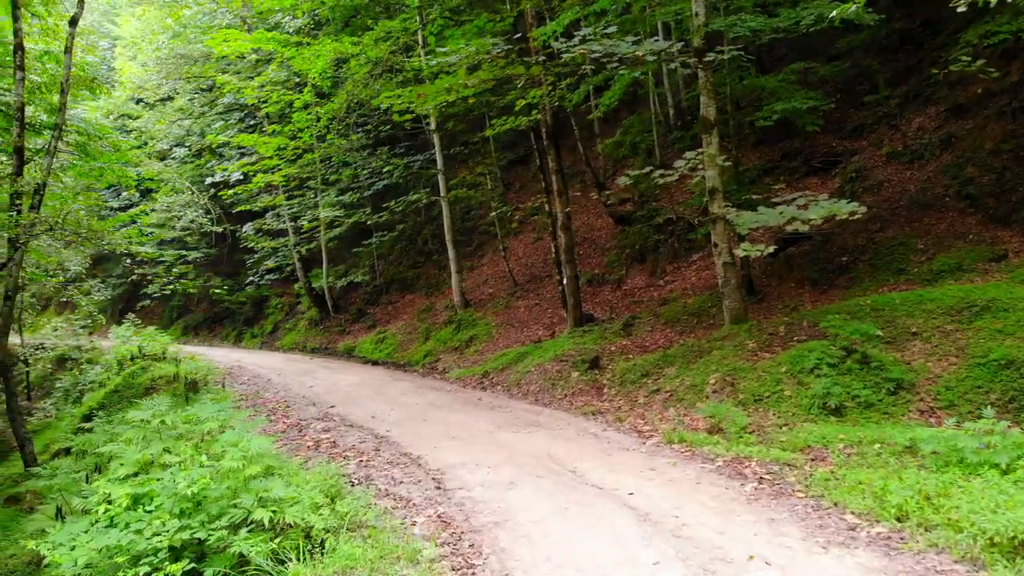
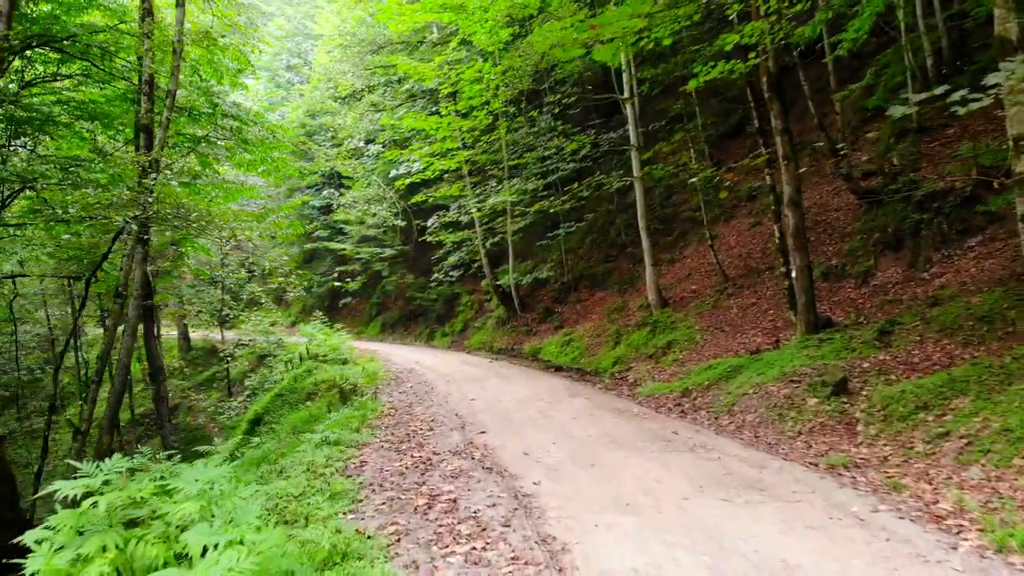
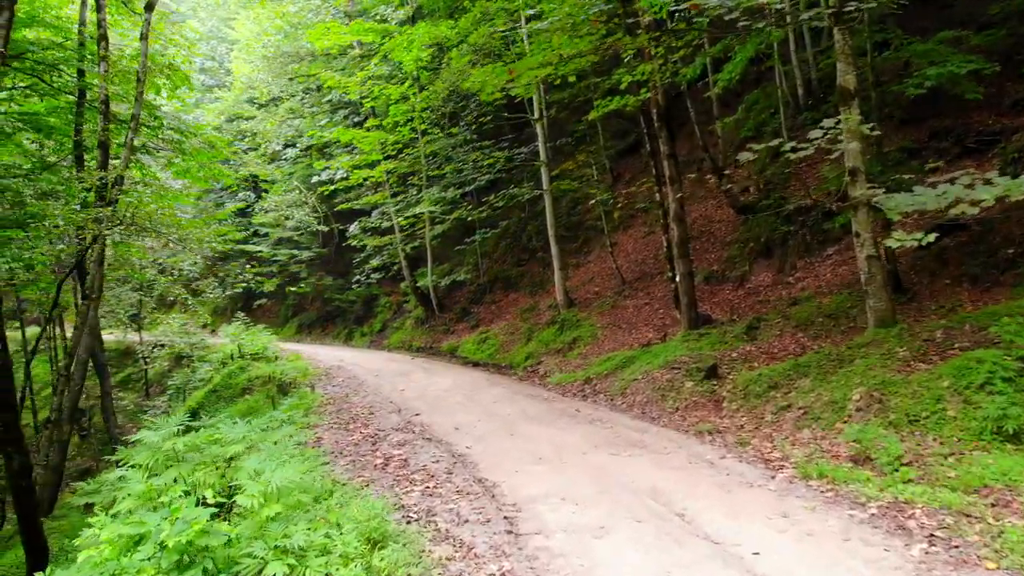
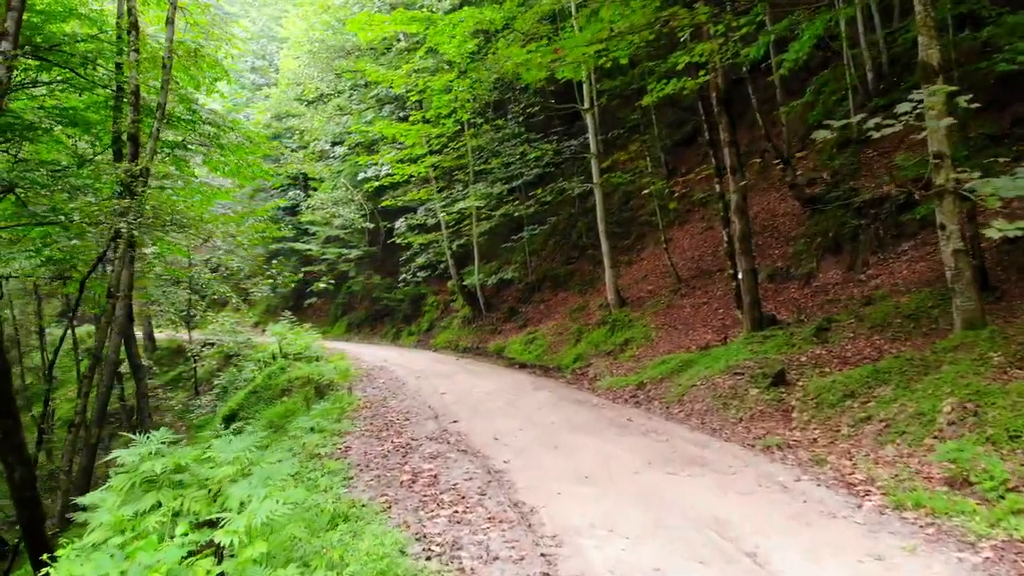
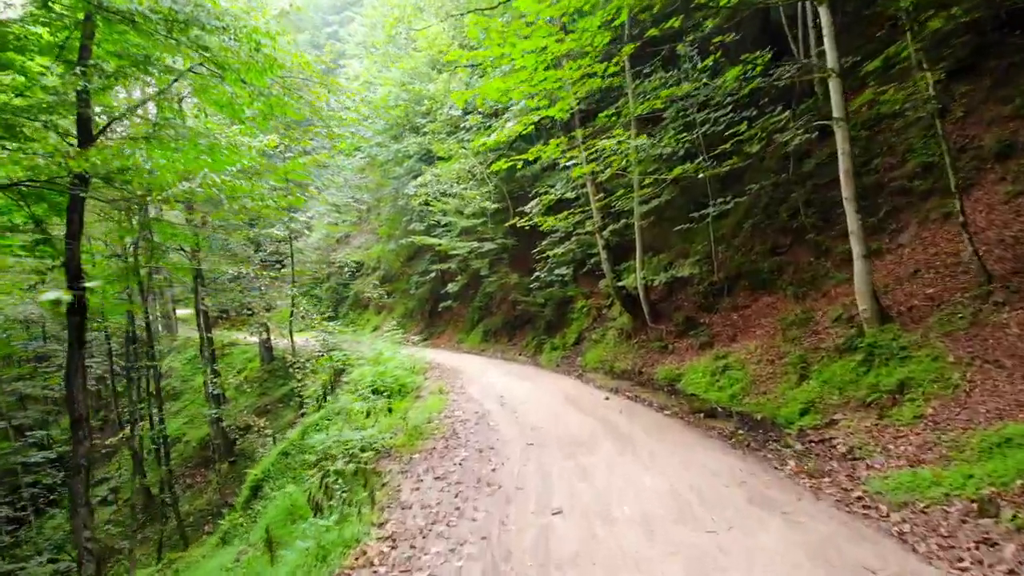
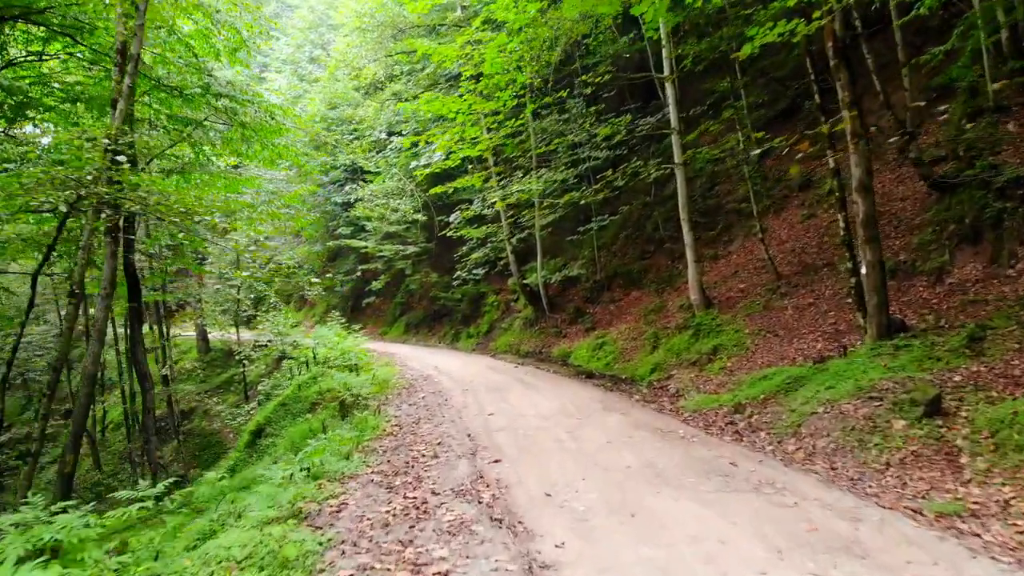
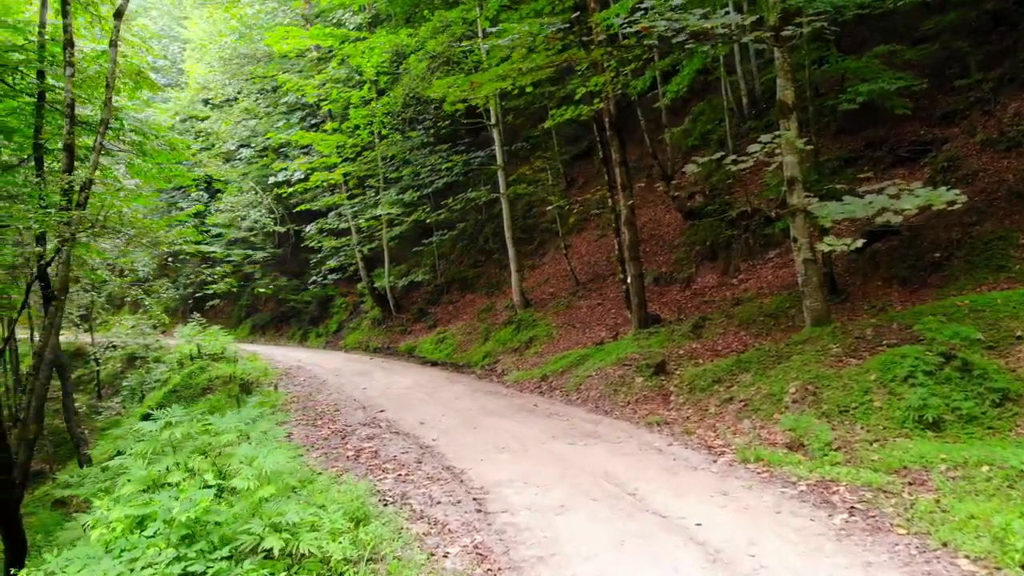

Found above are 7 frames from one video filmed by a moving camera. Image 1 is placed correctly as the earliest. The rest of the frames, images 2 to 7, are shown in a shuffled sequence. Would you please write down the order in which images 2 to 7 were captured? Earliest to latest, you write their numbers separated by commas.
7, 3, 4, 2, 6, 5
